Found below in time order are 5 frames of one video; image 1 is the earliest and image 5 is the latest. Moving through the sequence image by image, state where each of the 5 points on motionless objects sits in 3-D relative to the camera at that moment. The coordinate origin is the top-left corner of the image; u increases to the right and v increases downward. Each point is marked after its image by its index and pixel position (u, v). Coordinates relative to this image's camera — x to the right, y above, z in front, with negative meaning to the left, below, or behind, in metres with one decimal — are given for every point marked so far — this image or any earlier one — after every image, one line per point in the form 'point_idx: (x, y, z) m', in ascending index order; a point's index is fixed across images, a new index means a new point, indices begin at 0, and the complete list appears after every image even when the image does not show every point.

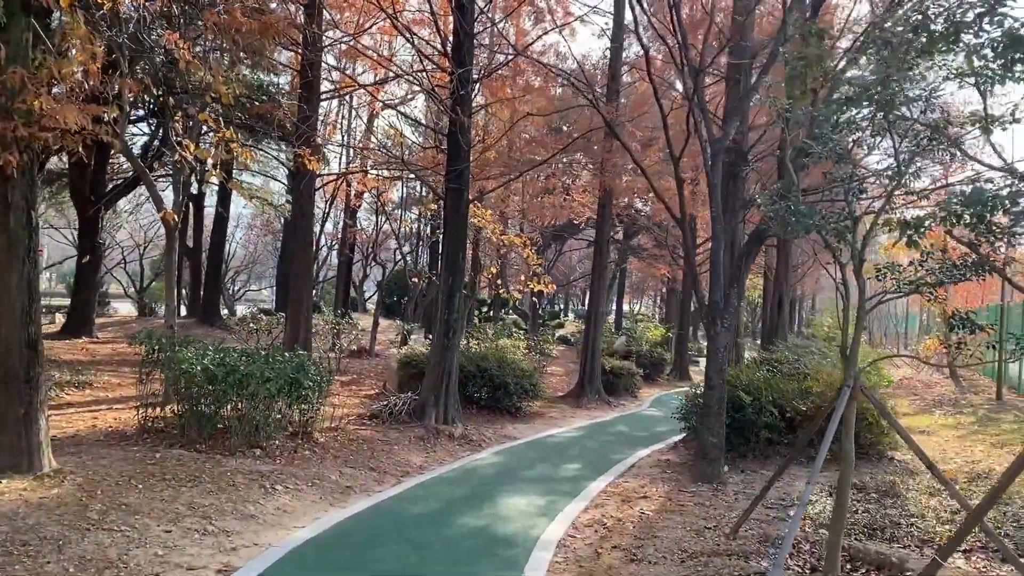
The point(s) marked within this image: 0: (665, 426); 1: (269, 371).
0: (+2.1, -1.9, +12.5) m
1: (-1.8, -0.6, +6.8) m
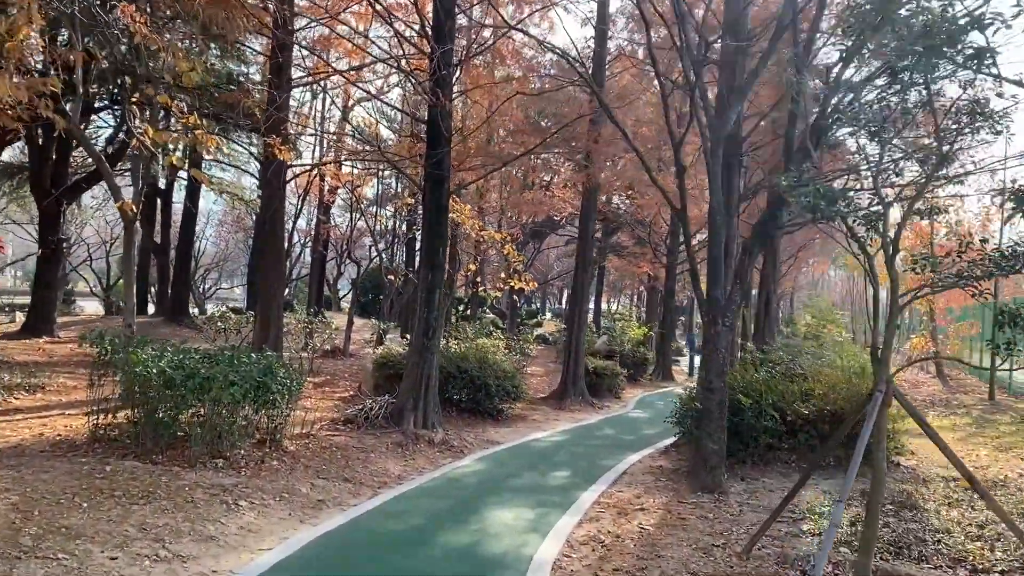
0: (+1.8, -1.9, +12.0) m
1: (-1.9, -0.6, +6.3) m
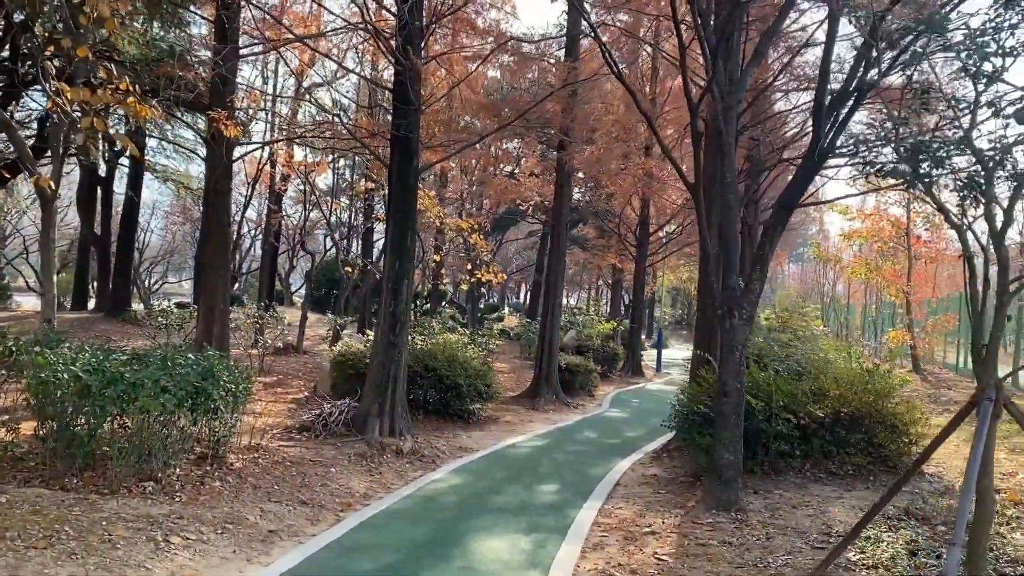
0: (+1.5, -1.7, +11.1) m
1: (-2.0, -0.5, +5.2) m
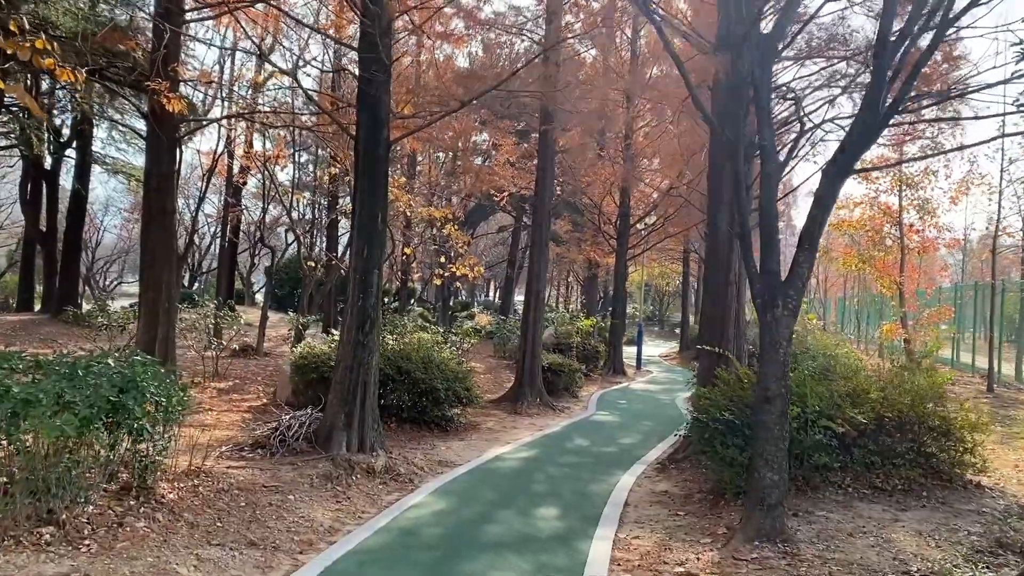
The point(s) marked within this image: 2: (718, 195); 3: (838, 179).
0: (+1.3, -1.6, +10.1) m
1: (-2.0, -0.5, +4.1) m
2: (+1.8, +0.8, +8.1) m
3: (+1.8, +0.6, +5.0) m
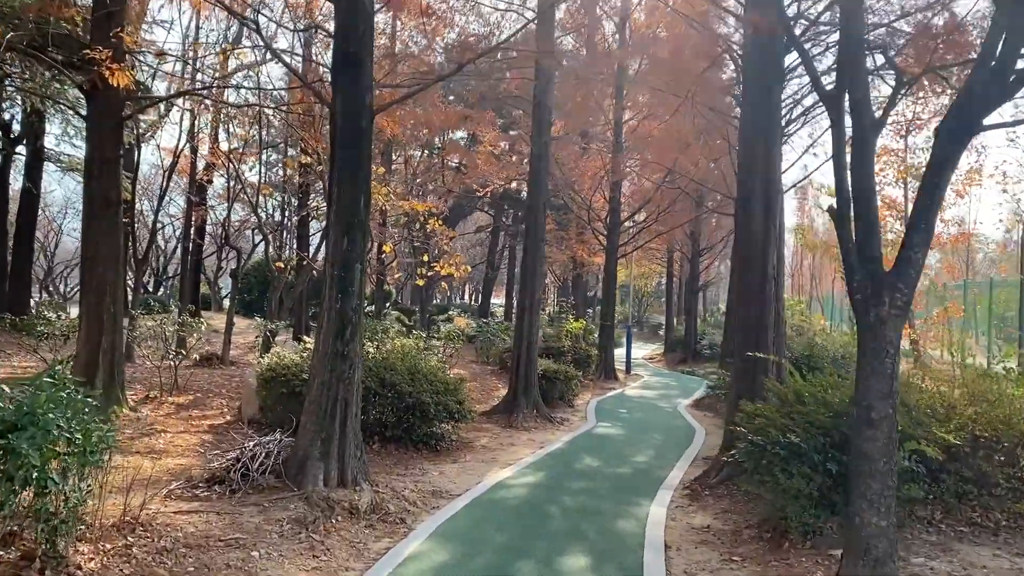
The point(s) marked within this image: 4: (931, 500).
0: (+1.3, -1.6, +9.0) m
1: (-1.8, -0.5, +2.9) m
2: (+1.9, +0.9, +7.0) m
3: (+1.9, +0.6, +3.9) m
4: (+2.3, -1.2, +5.0) m
